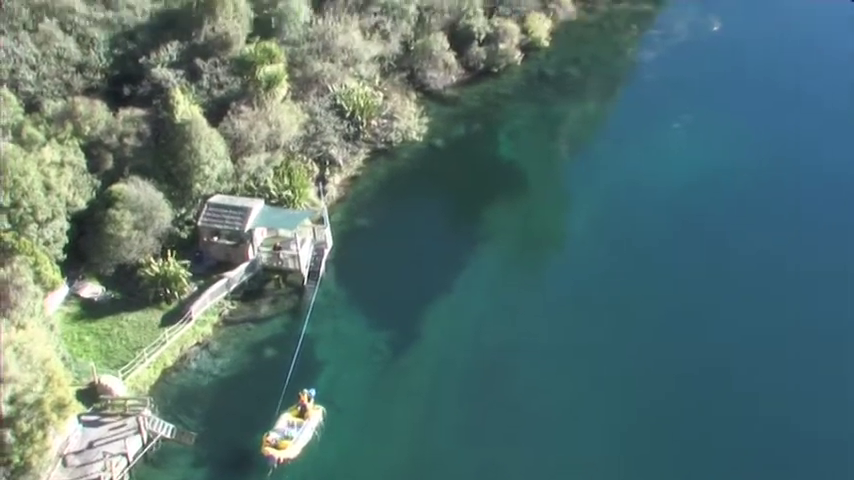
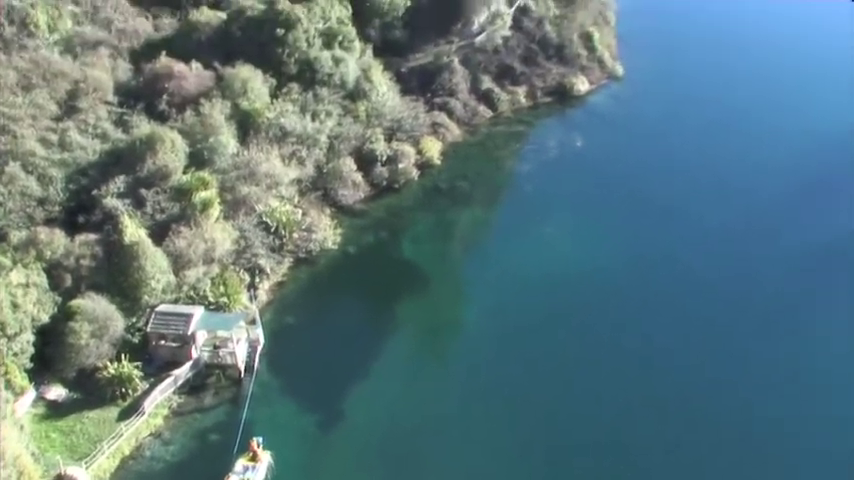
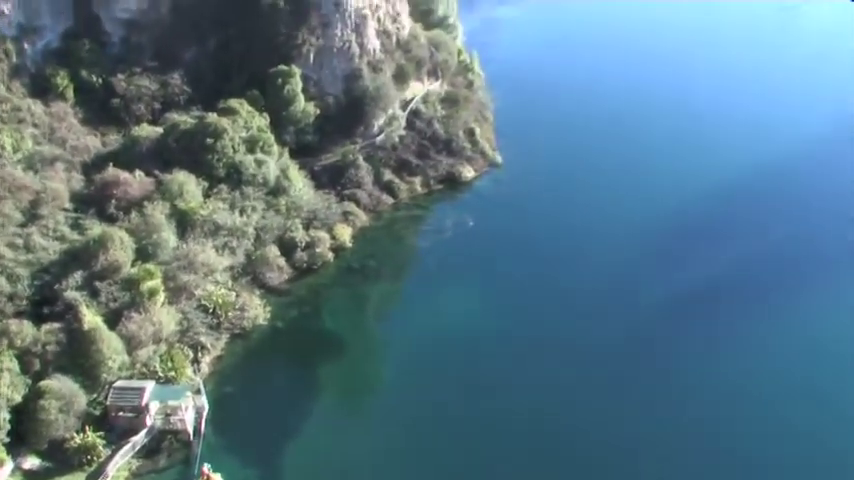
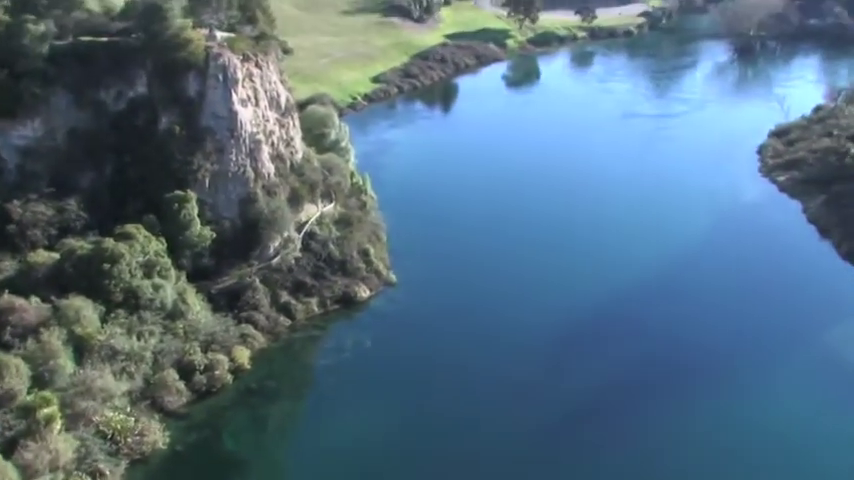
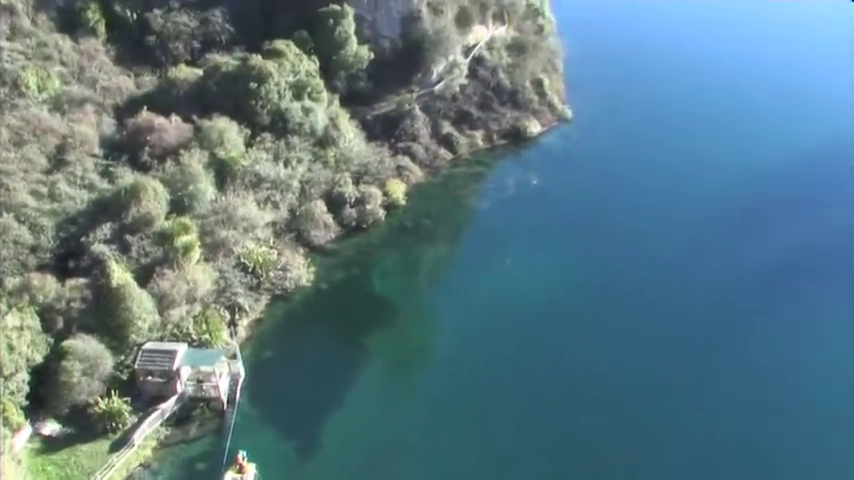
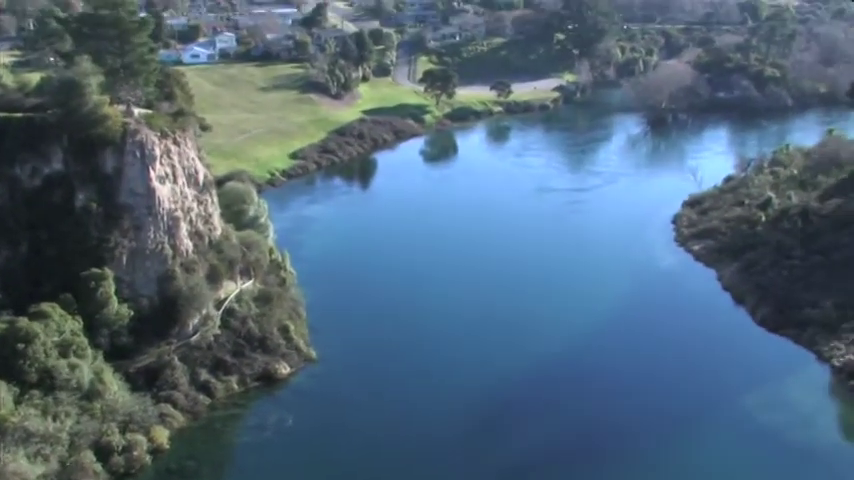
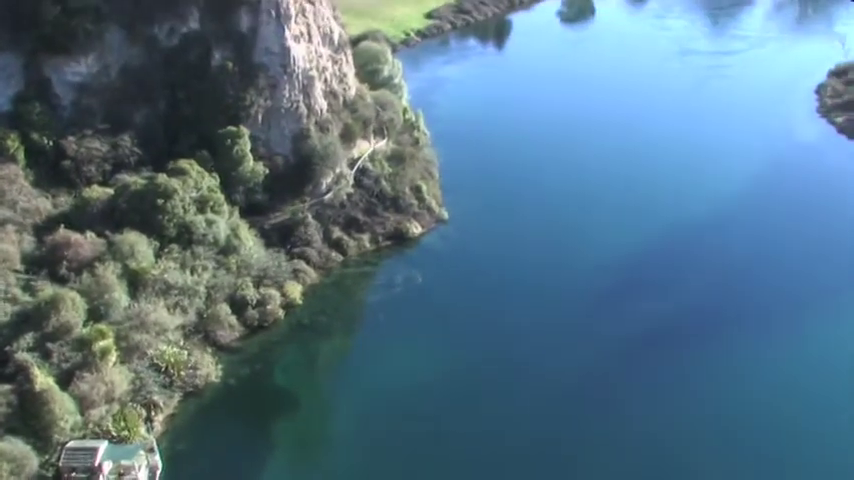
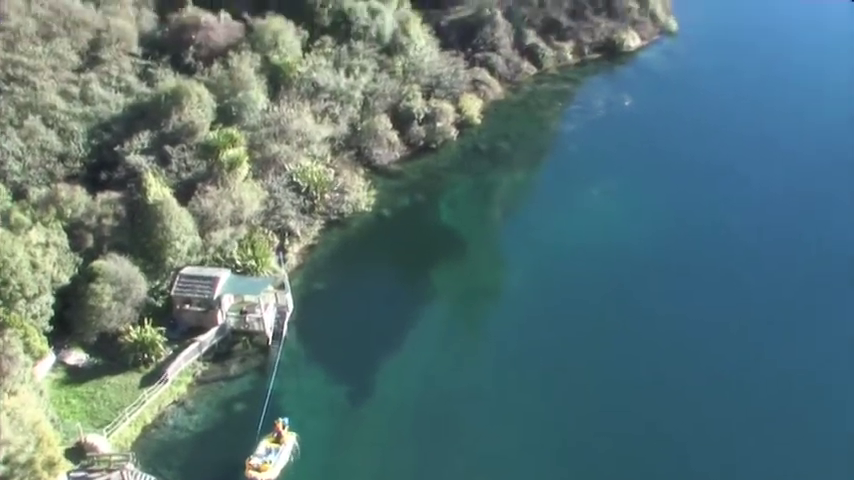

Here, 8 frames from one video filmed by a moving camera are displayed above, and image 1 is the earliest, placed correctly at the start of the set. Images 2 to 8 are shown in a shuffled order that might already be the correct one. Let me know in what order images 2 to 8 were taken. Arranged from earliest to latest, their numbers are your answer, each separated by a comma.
8, 2, 5, 3, 7, 4, 6
